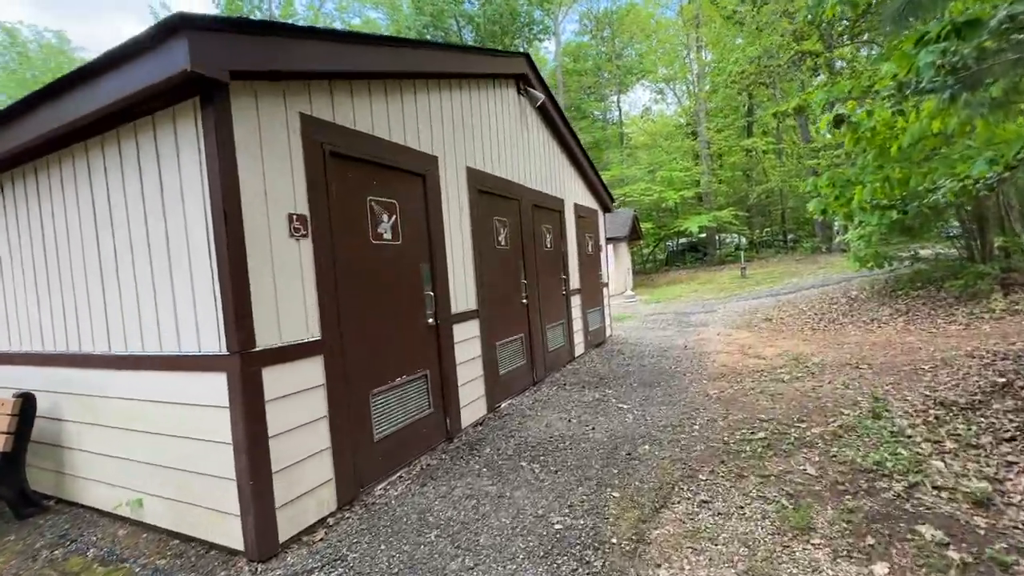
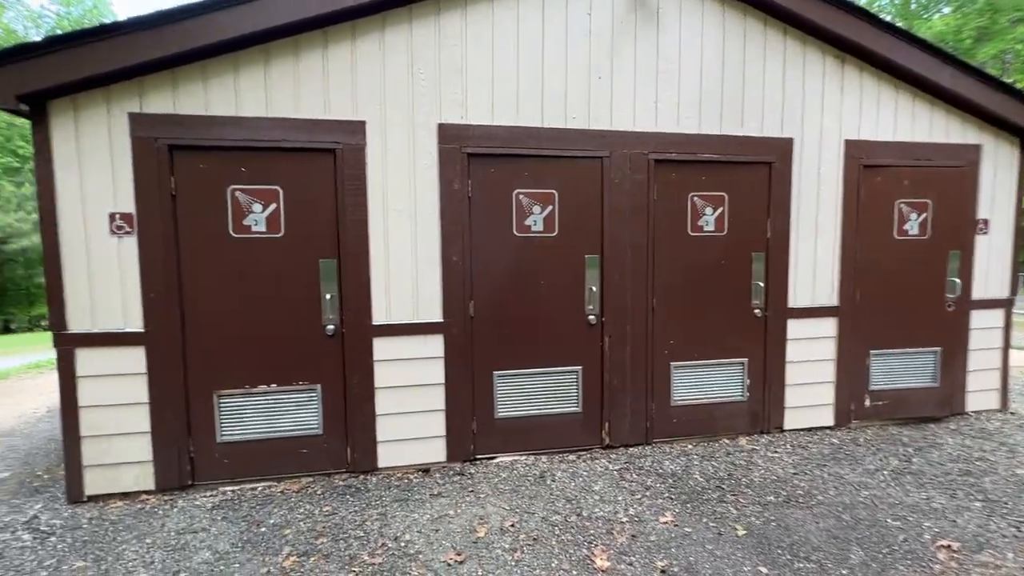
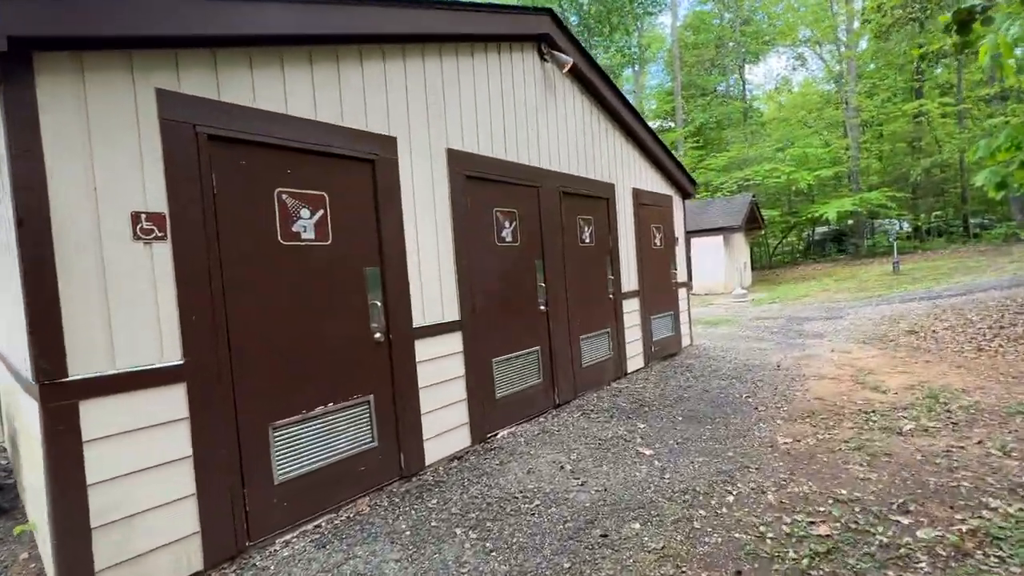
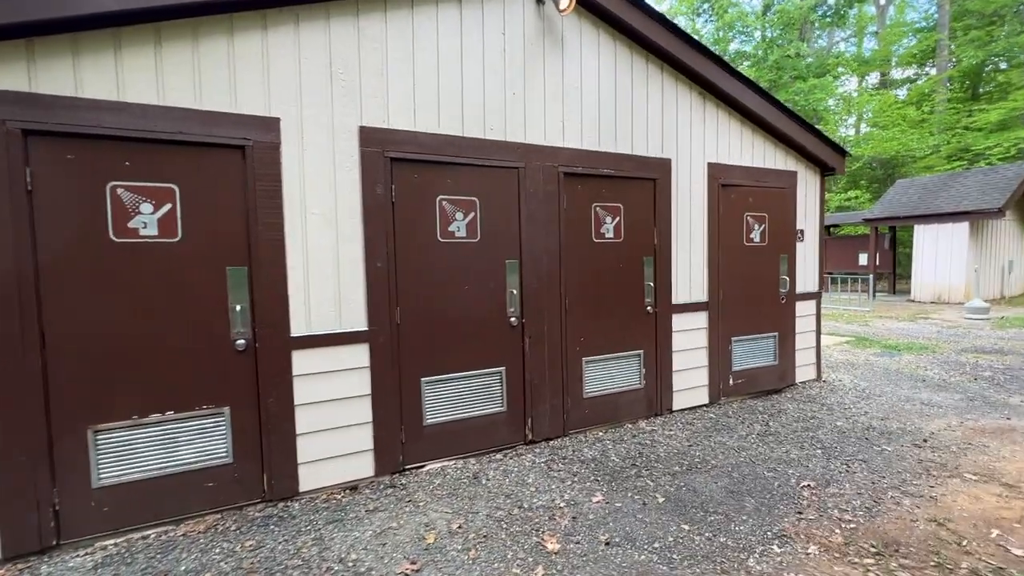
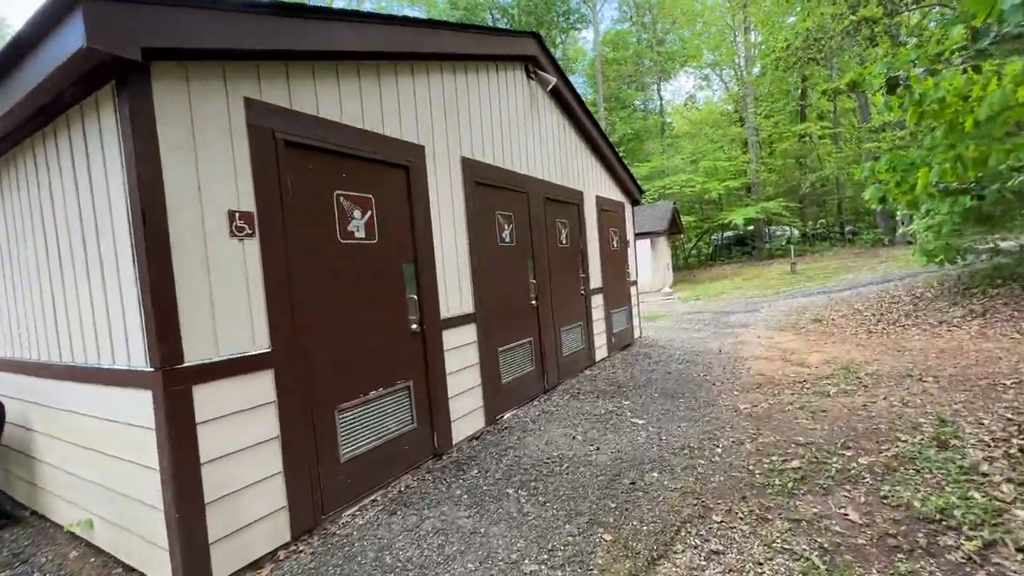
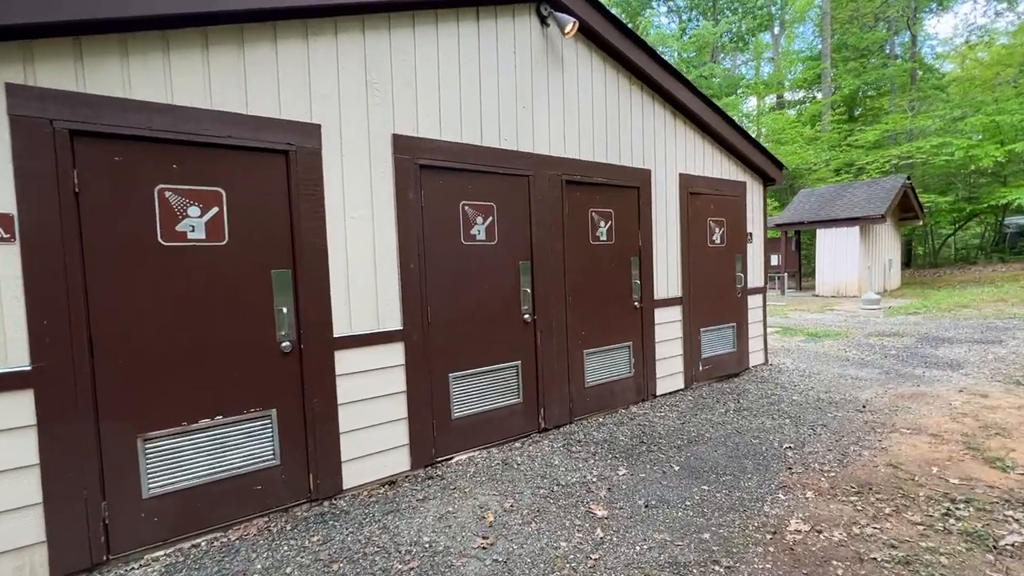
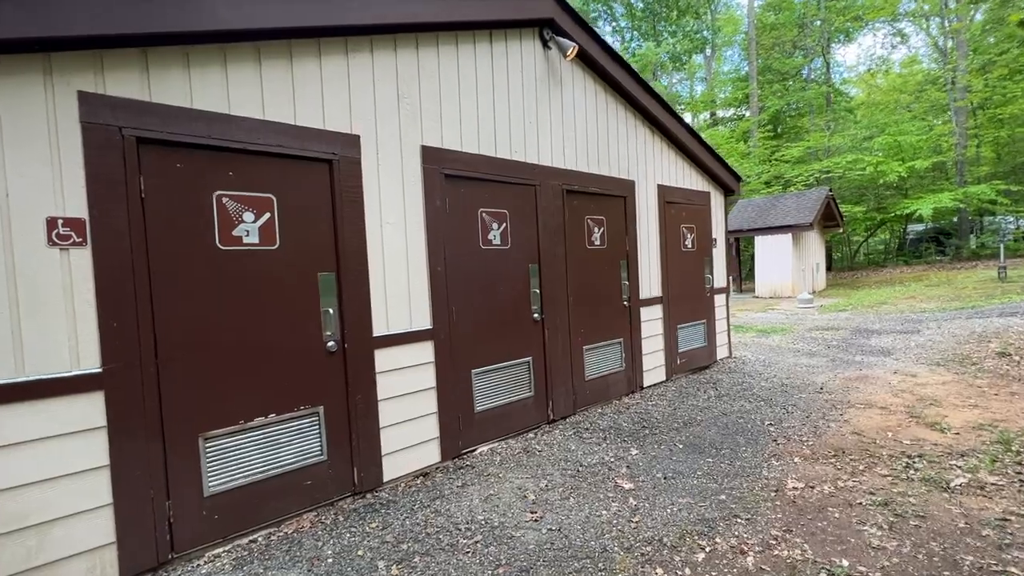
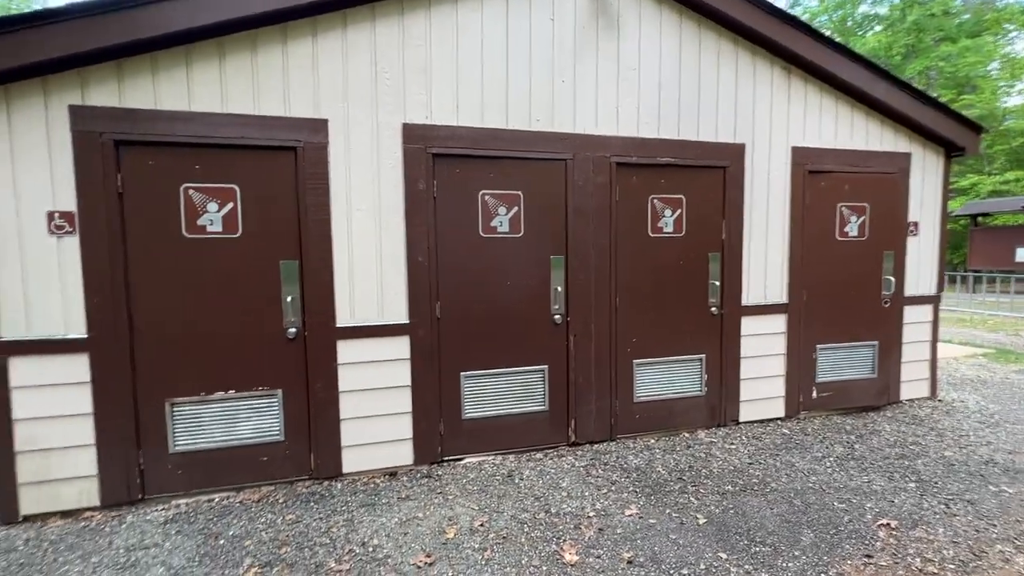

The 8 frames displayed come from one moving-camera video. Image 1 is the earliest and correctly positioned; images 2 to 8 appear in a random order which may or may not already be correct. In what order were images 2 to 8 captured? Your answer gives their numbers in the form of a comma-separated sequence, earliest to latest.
5, 3, 7, 6, 4, 8, 2
